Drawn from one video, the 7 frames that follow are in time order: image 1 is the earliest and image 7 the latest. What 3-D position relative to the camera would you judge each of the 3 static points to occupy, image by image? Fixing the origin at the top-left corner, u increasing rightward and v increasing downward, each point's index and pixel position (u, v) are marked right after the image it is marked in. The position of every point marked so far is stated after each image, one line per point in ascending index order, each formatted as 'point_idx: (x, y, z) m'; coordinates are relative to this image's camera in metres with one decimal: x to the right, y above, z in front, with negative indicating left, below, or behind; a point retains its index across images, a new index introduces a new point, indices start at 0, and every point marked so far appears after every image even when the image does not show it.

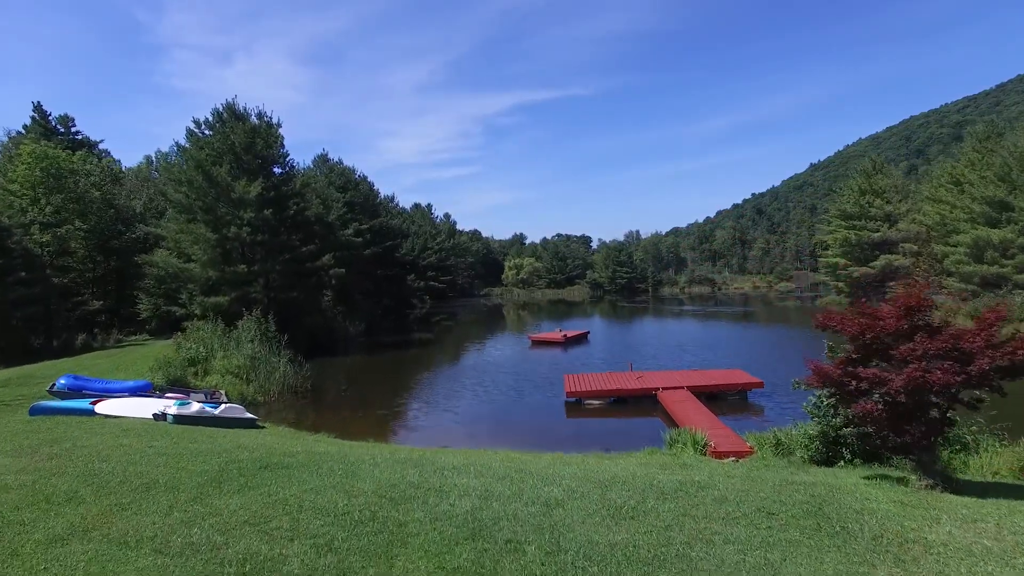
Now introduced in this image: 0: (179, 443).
0: (-4.3, -2.0, +8.6) m
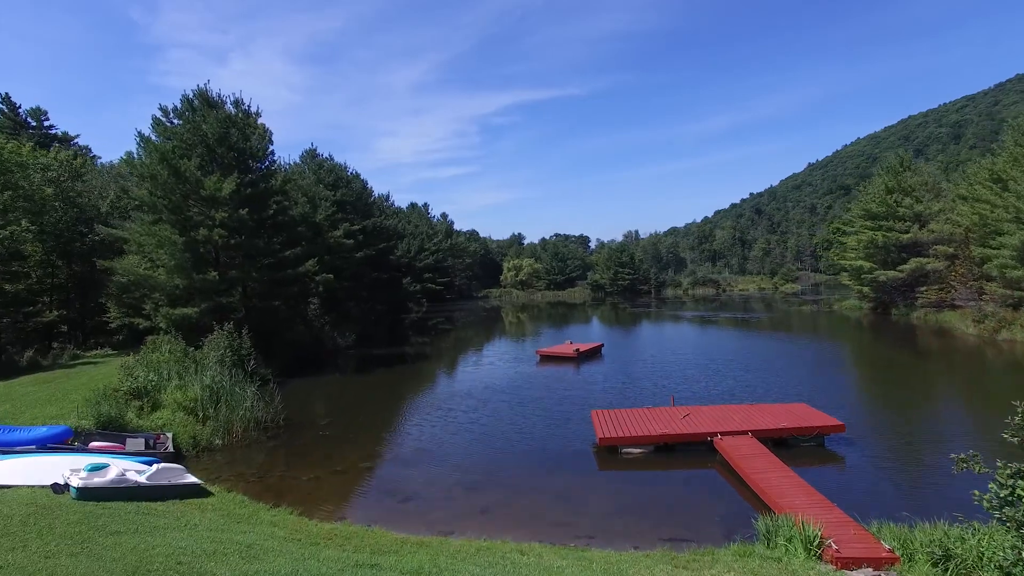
0: (-3.9, -2.3, +5.8) m
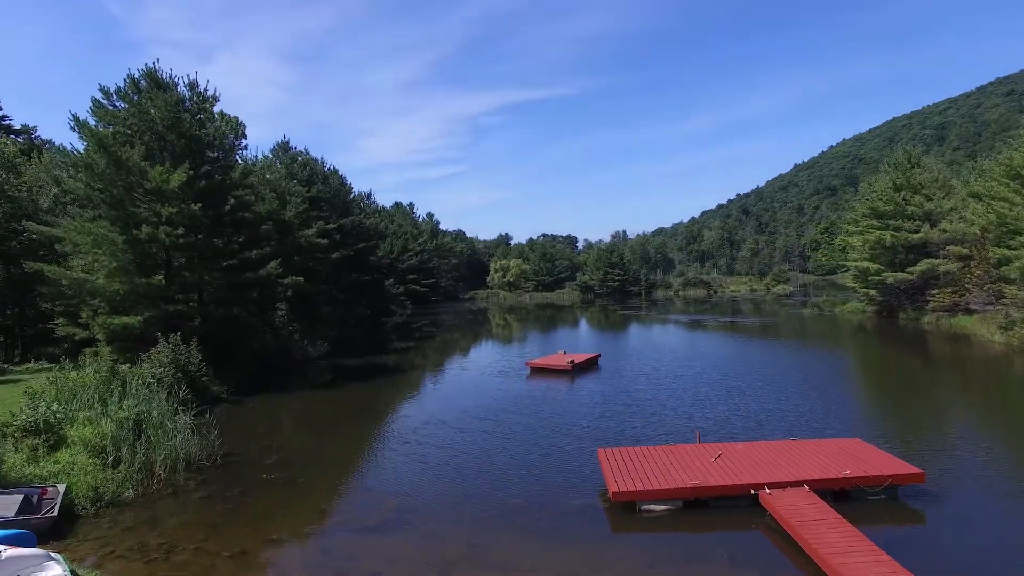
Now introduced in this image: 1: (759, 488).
0: (-4.0, -2.4, +3.2) m
1: (+3.2, -2.6, +8.7) m
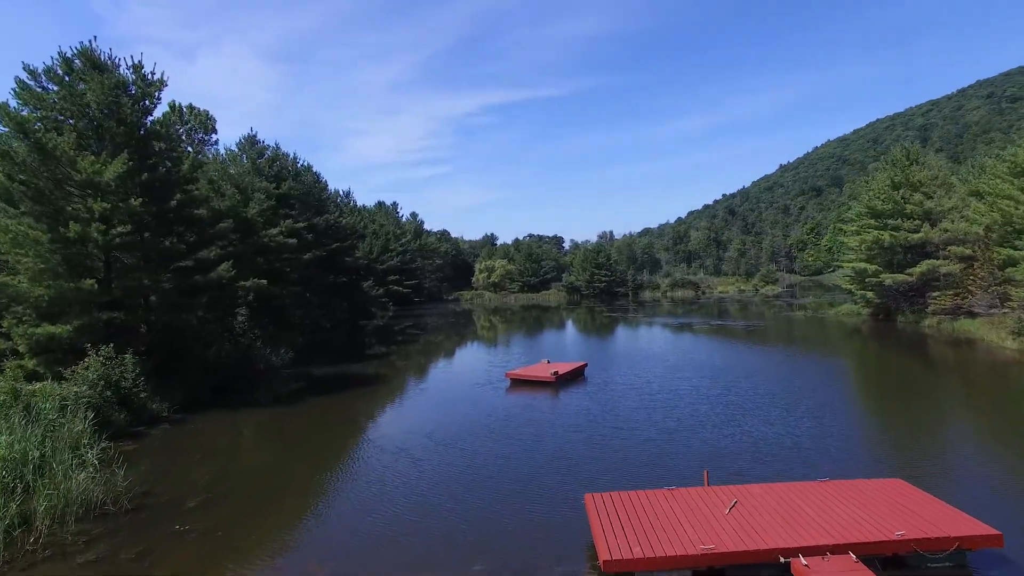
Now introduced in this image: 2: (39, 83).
0: (-4.2, -2.5, +1.2) m
1: (+2.8, -2.7, +6.8) m
2: (-12.4, +5.3, +17.6) m
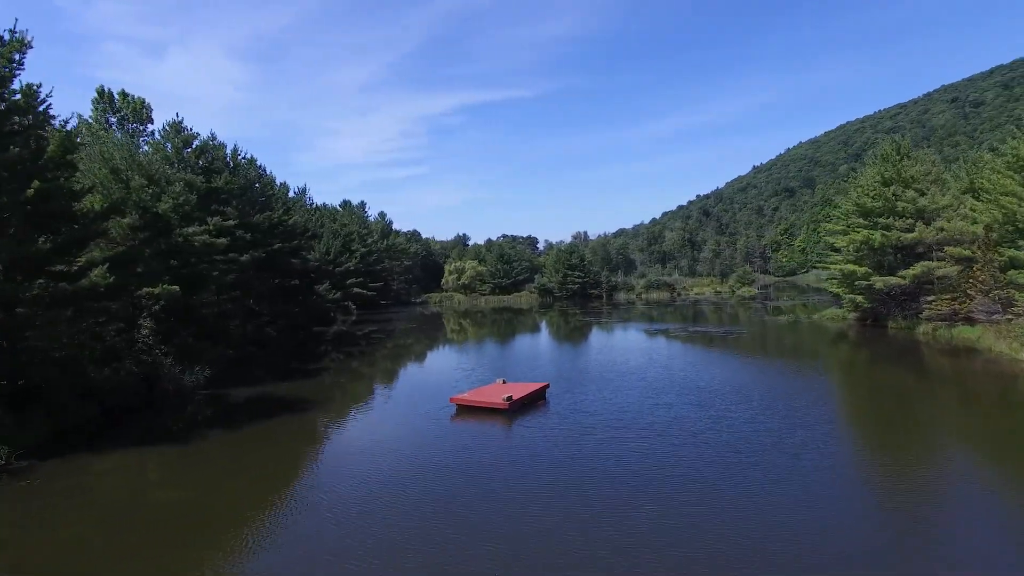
0: (-4.9, -2.7, -2.2) m
1: (+2.0, -2.9, +3.7) m
2: (-13.6, +5.1, +13.9) m
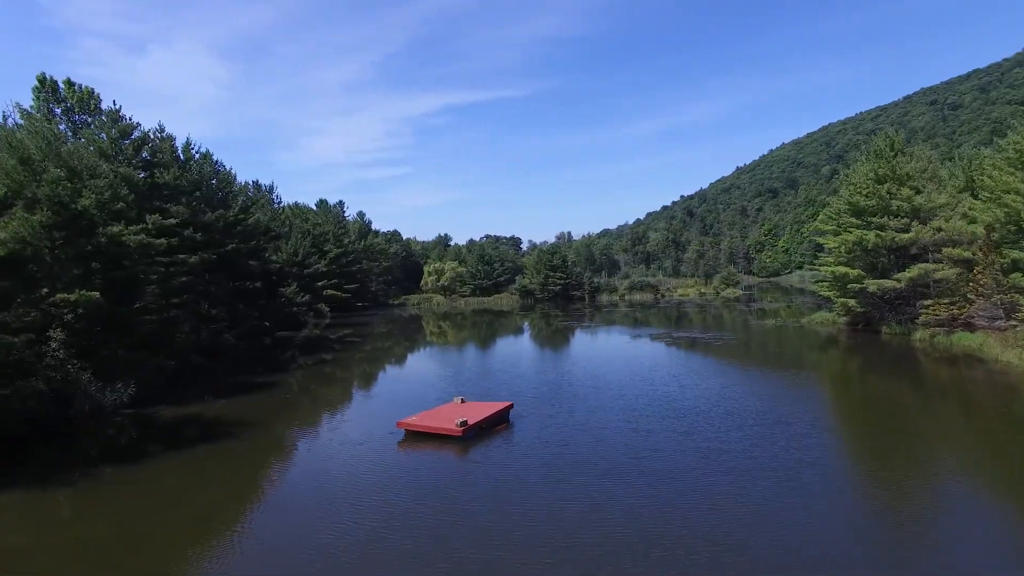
0: (-5.4, -2.9, -4.5) m
1: (+1.3, -3.0, +1.5) m
2: (-14.5, +4.9, +11.3) m
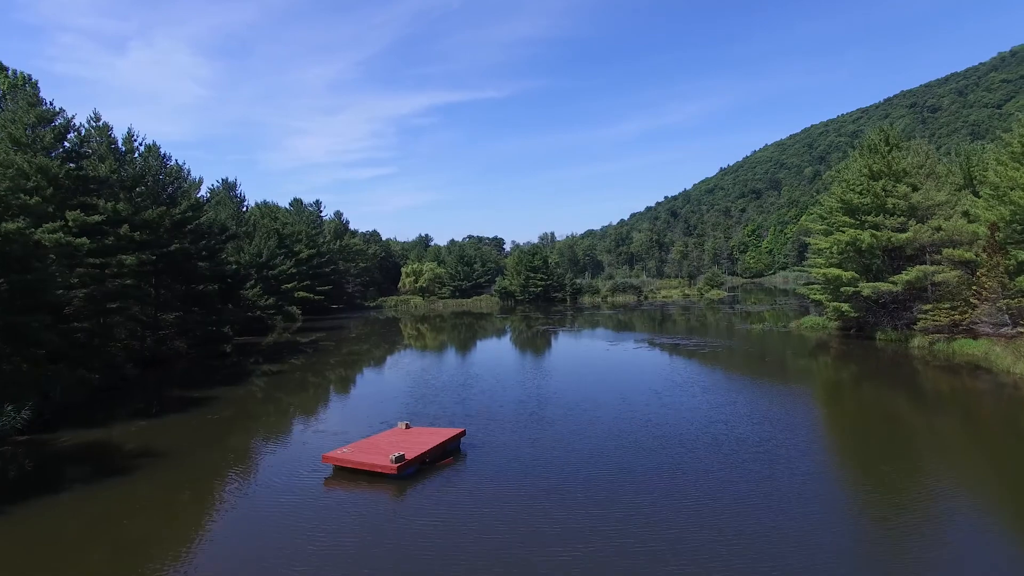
0: (-5.9, -3.0, -7.0) m
1: (+0.7, -3.2, -0.9) m
2: (-15.4, +4.8, +8.6) m
